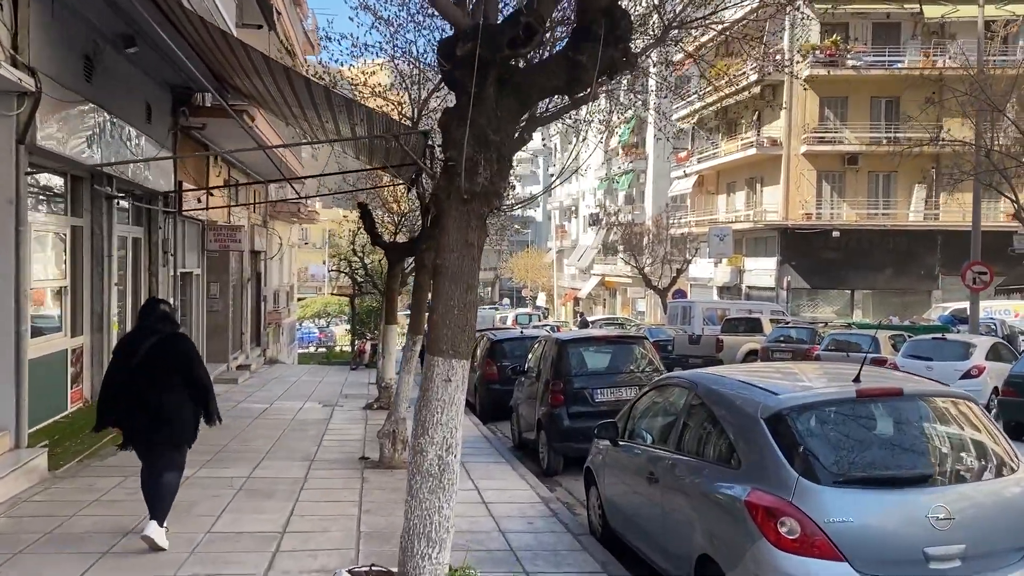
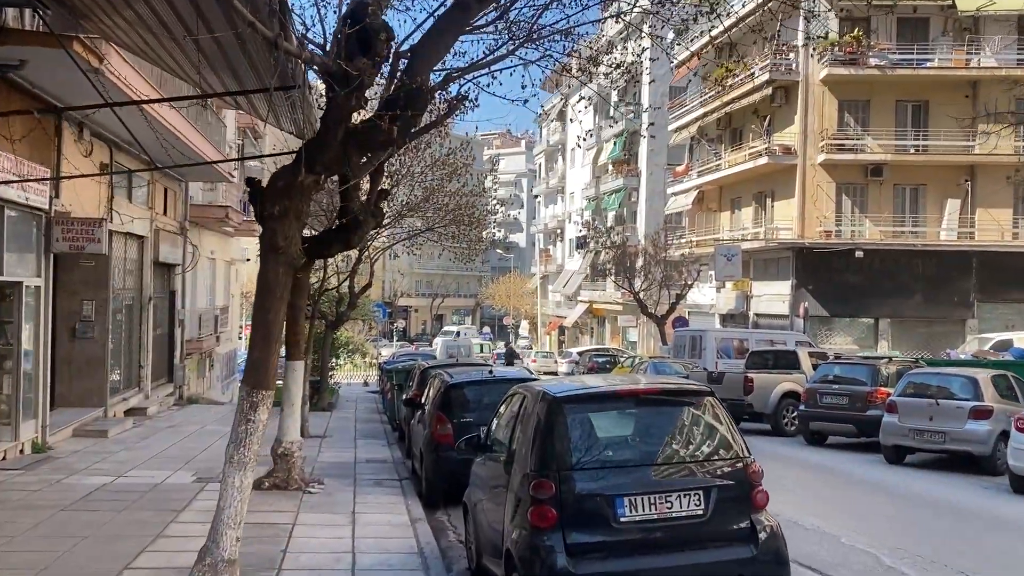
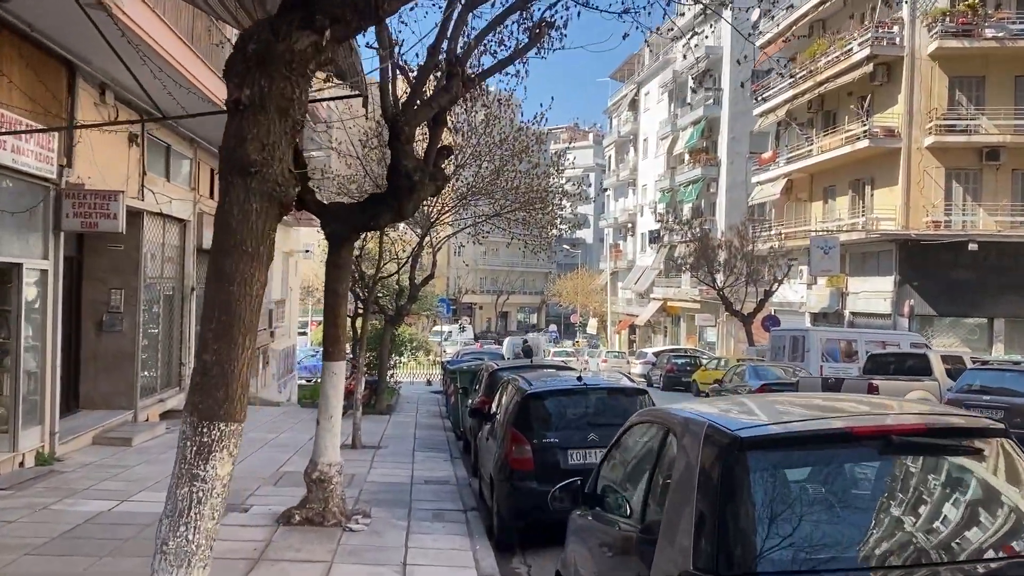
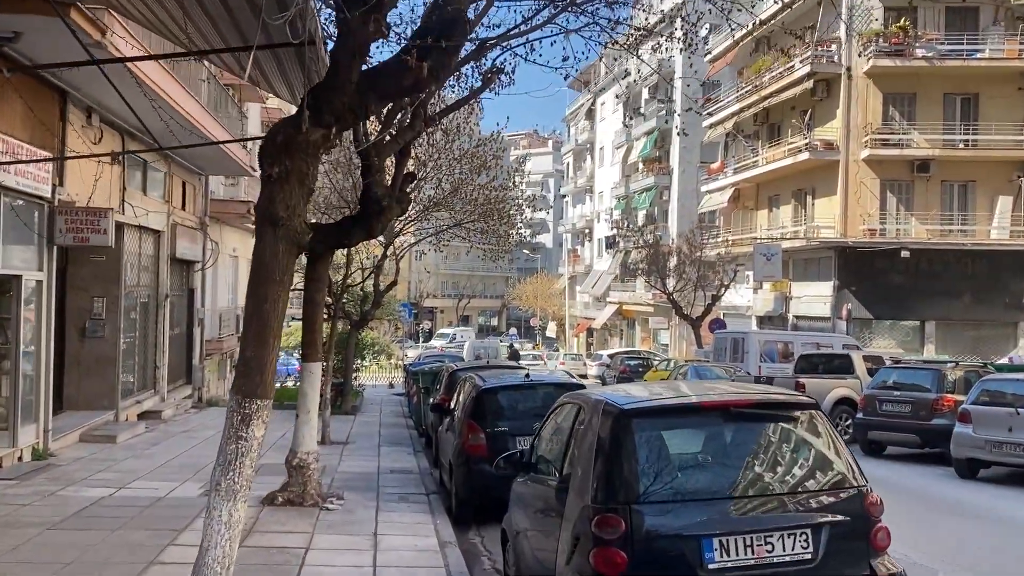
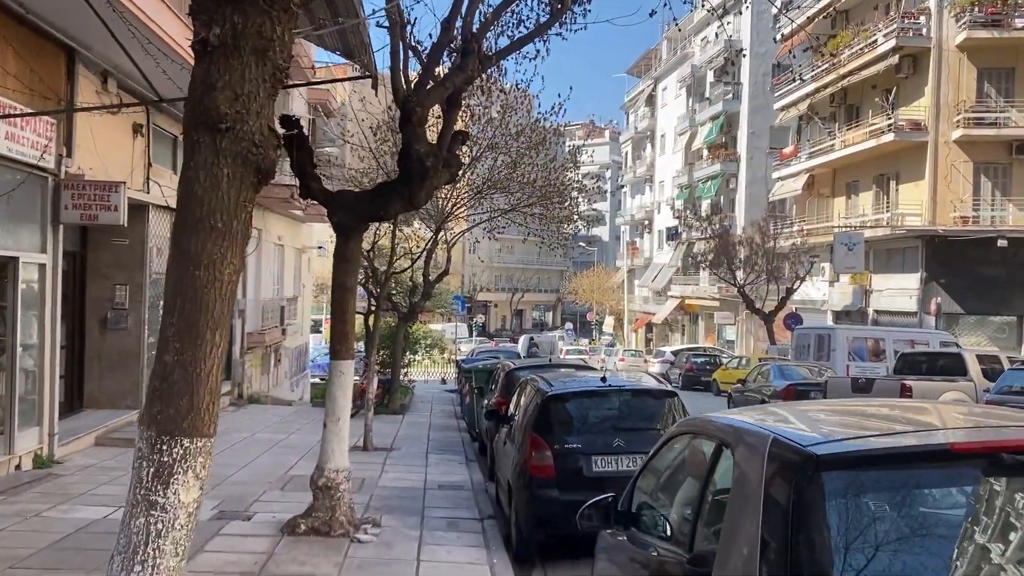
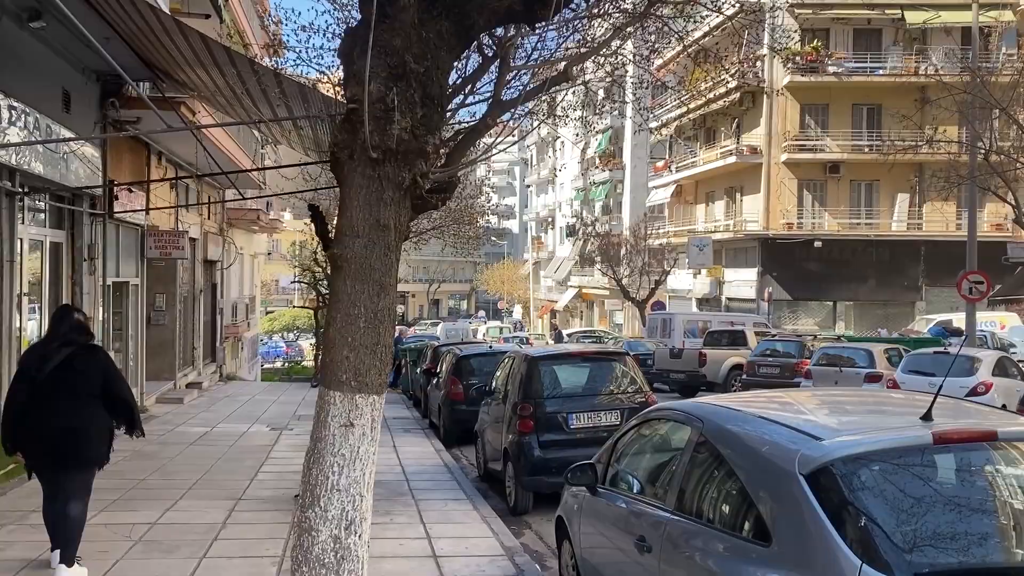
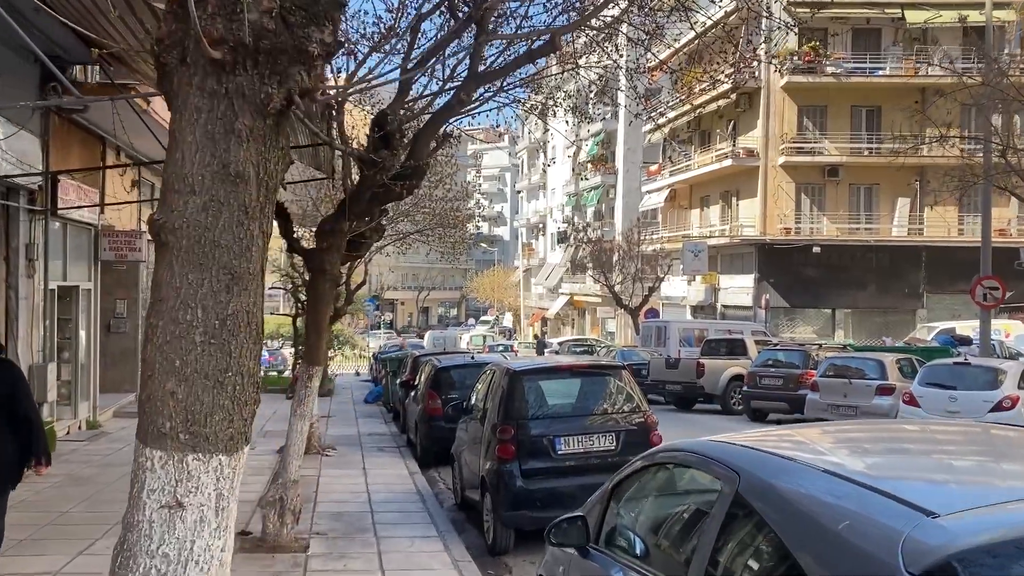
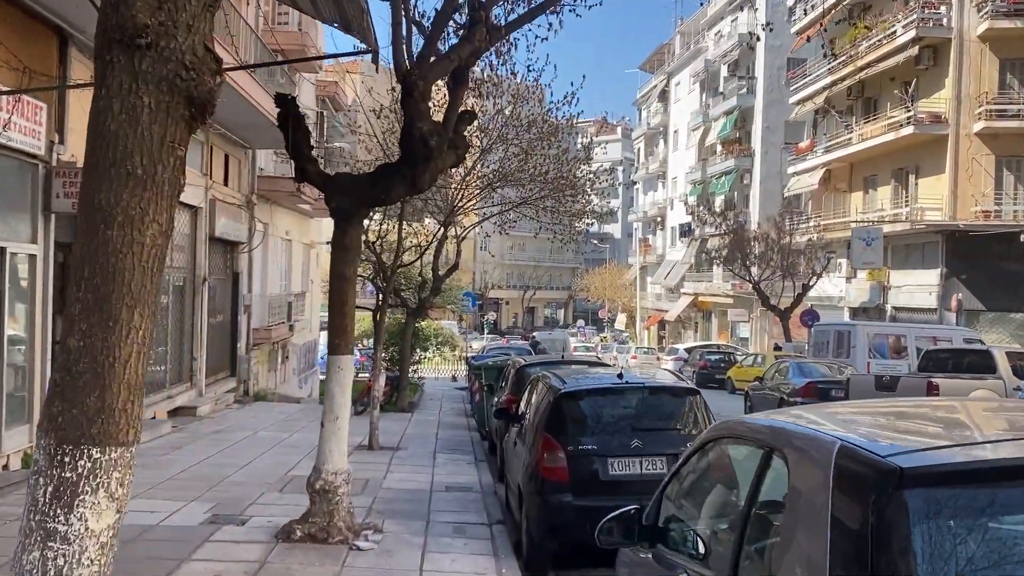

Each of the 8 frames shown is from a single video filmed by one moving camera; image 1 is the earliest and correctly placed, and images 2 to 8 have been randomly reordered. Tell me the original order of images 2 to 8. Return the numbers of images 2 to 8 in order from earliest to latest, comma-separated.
6, 7, 2, 4, 3, 5, 8
